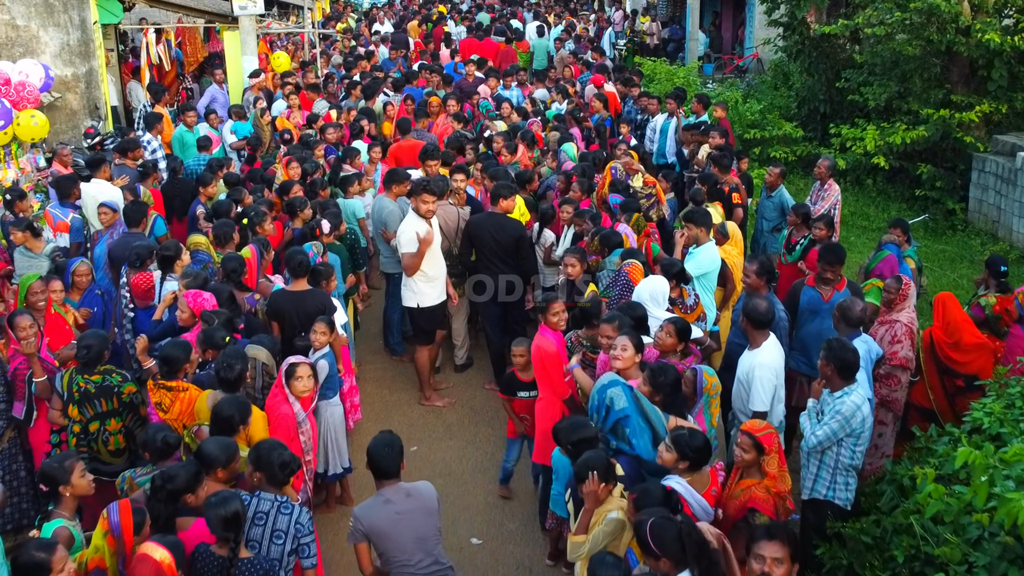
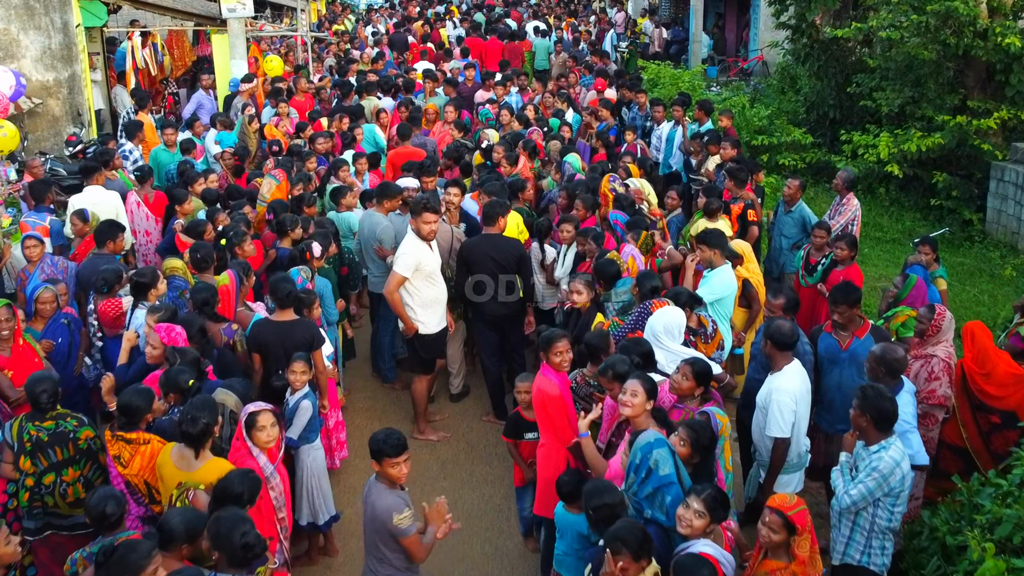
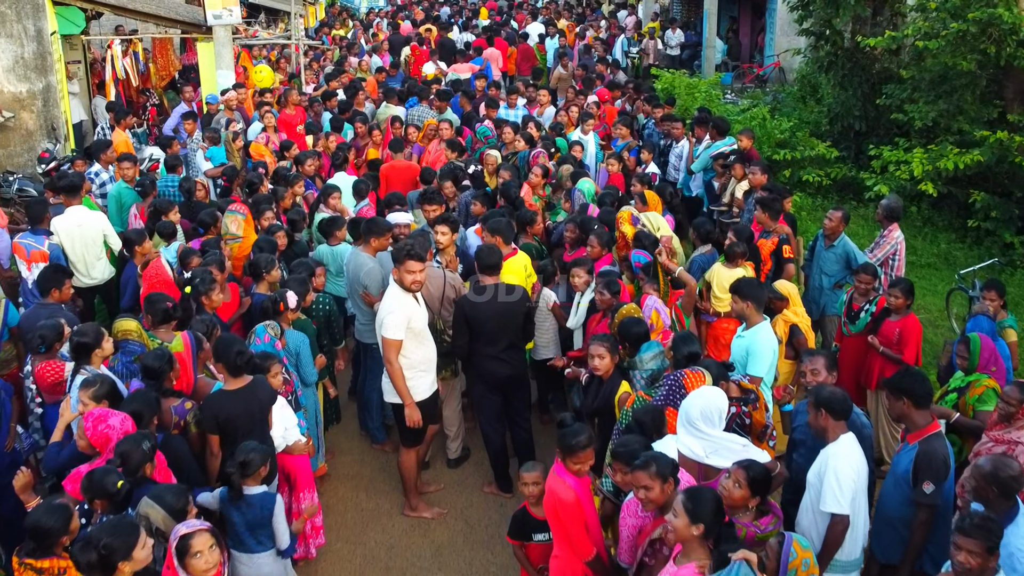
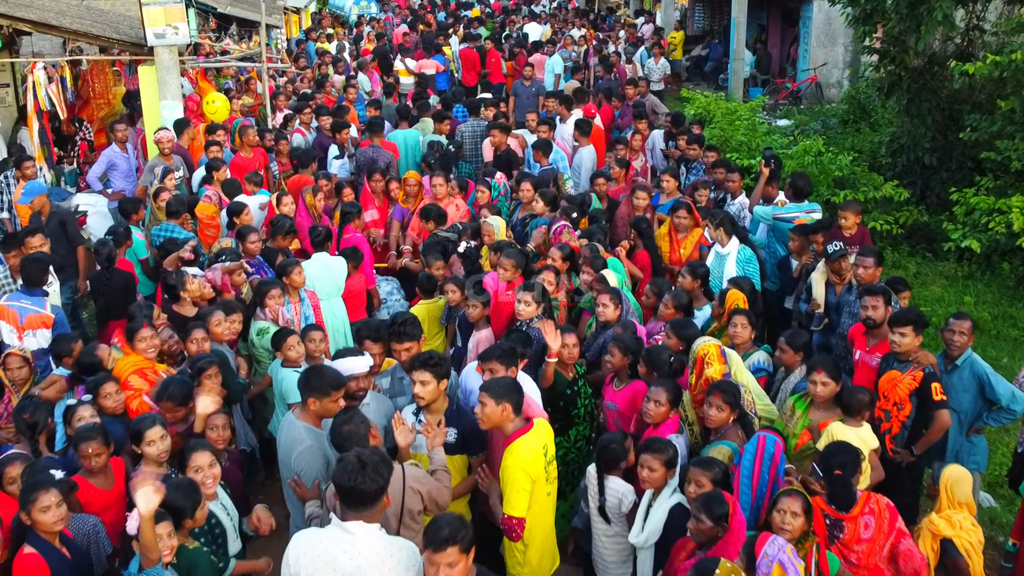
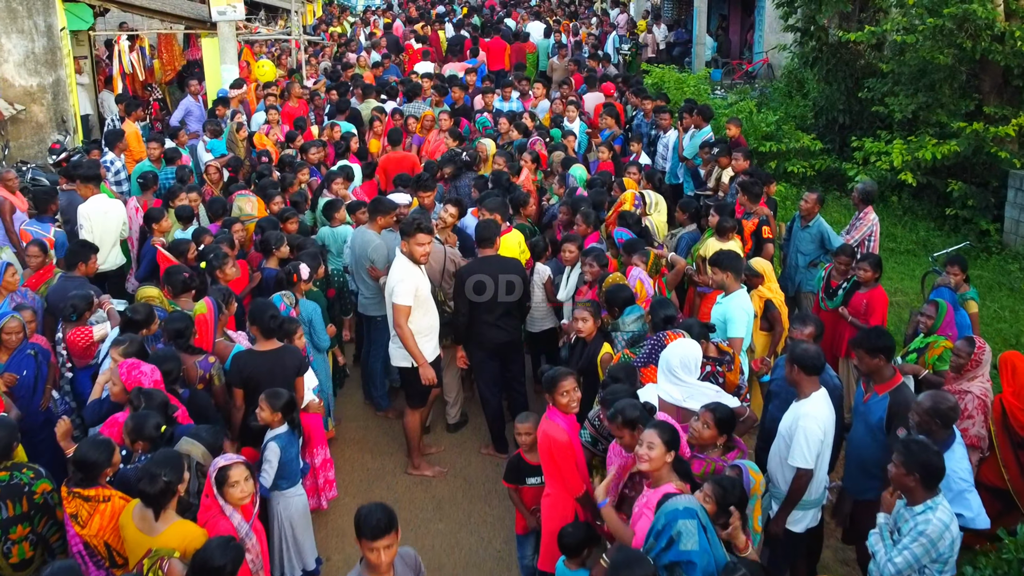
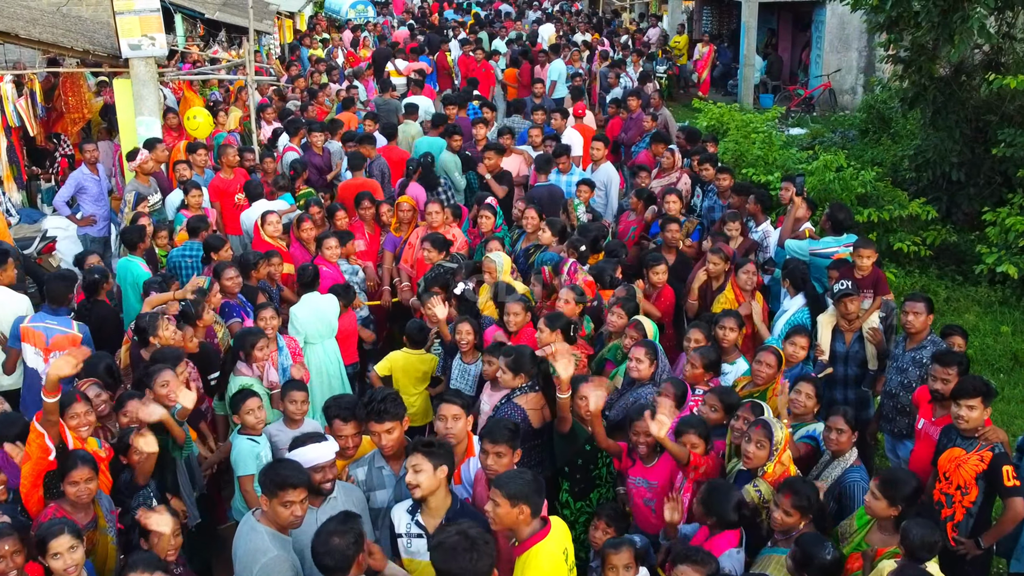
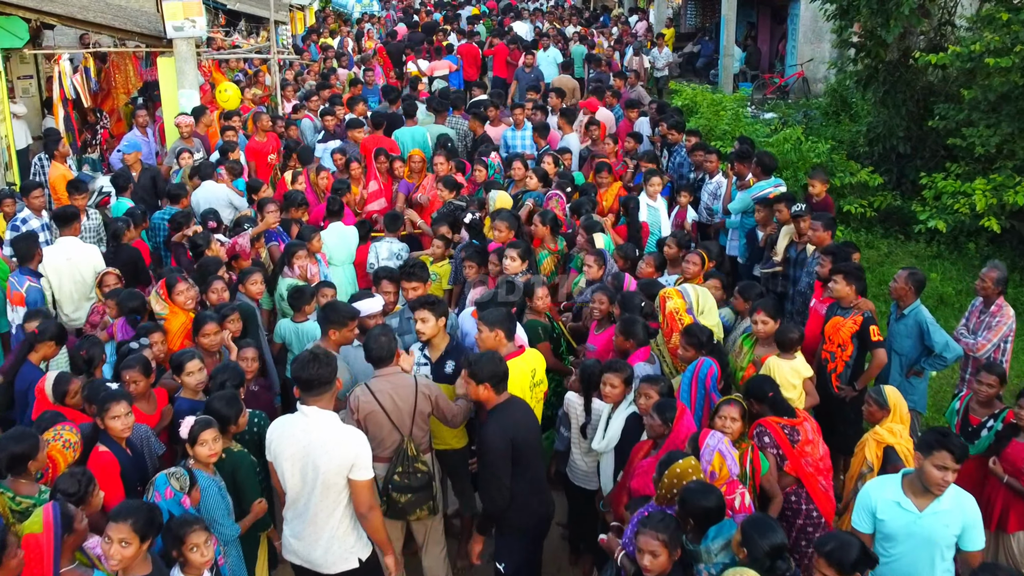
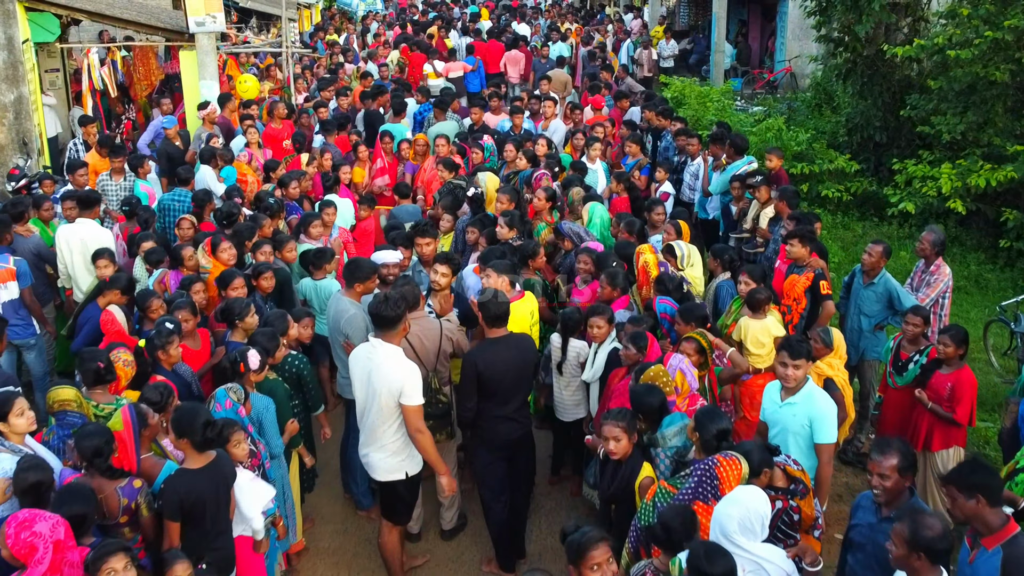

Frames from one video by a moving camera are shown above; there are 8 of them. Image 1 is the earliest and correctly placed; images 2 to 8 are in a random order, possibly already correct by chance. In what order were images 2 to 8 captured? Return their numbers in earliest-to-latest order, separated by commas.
2, 5, 3, 8, 7, 4, 6
